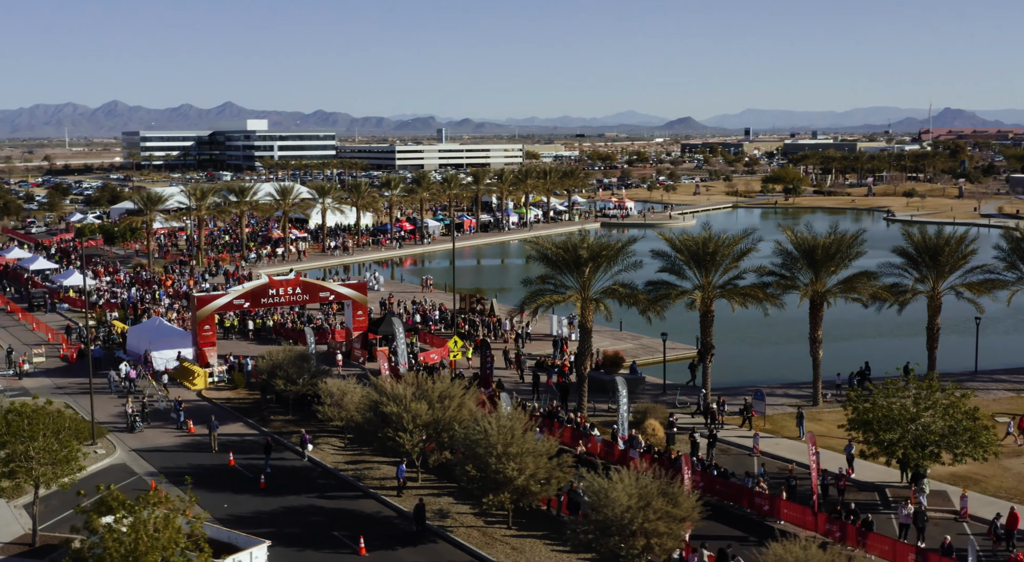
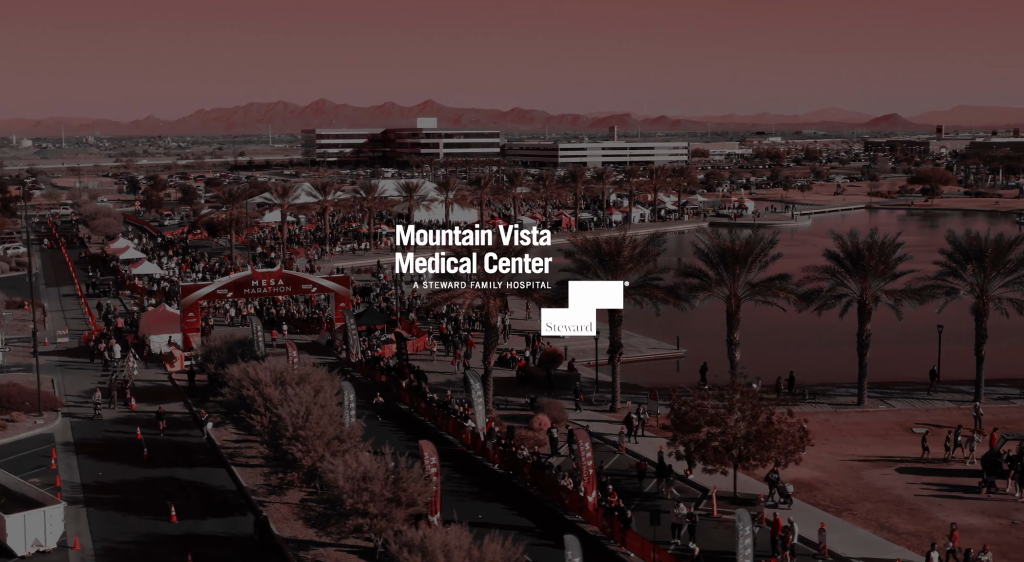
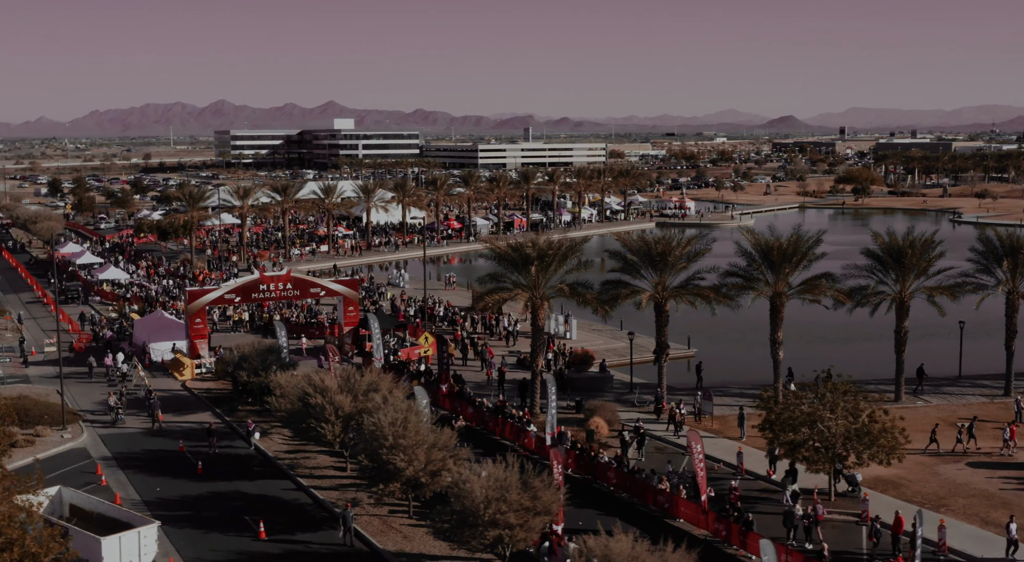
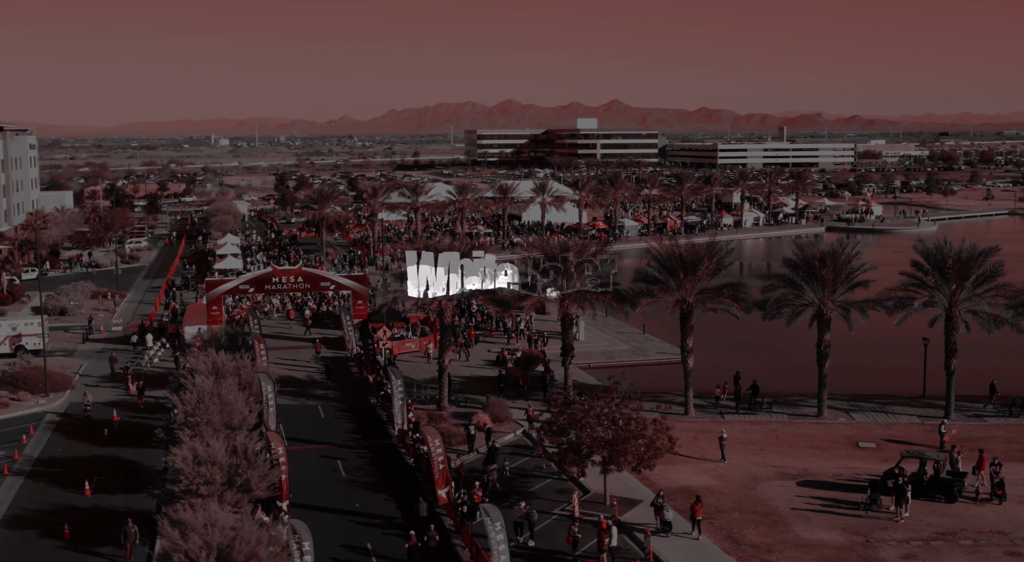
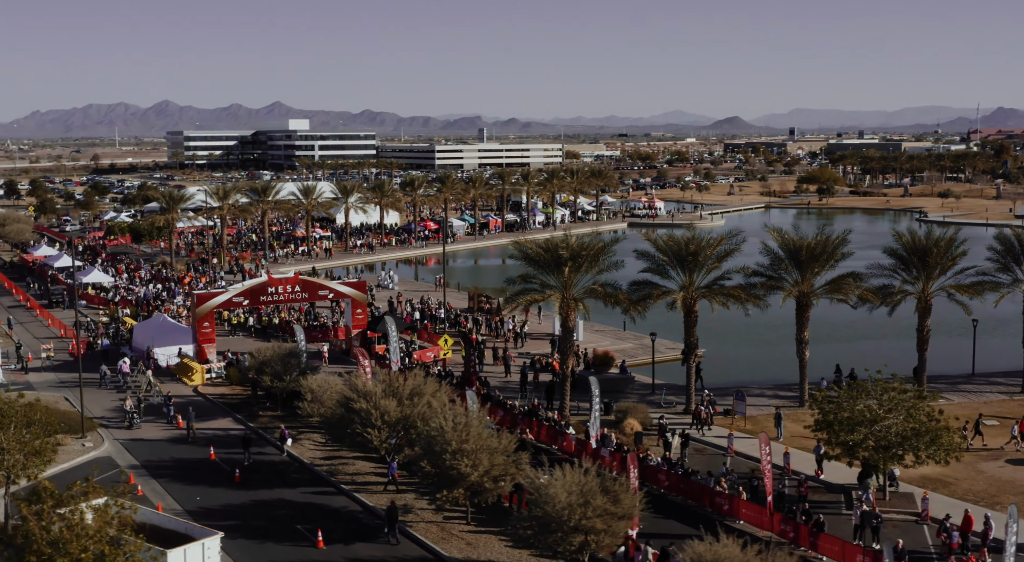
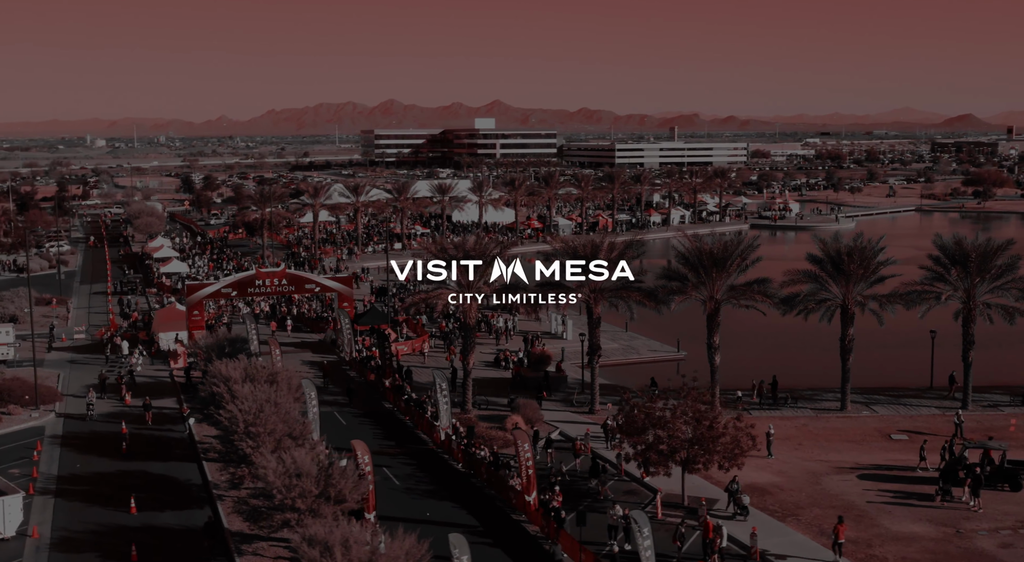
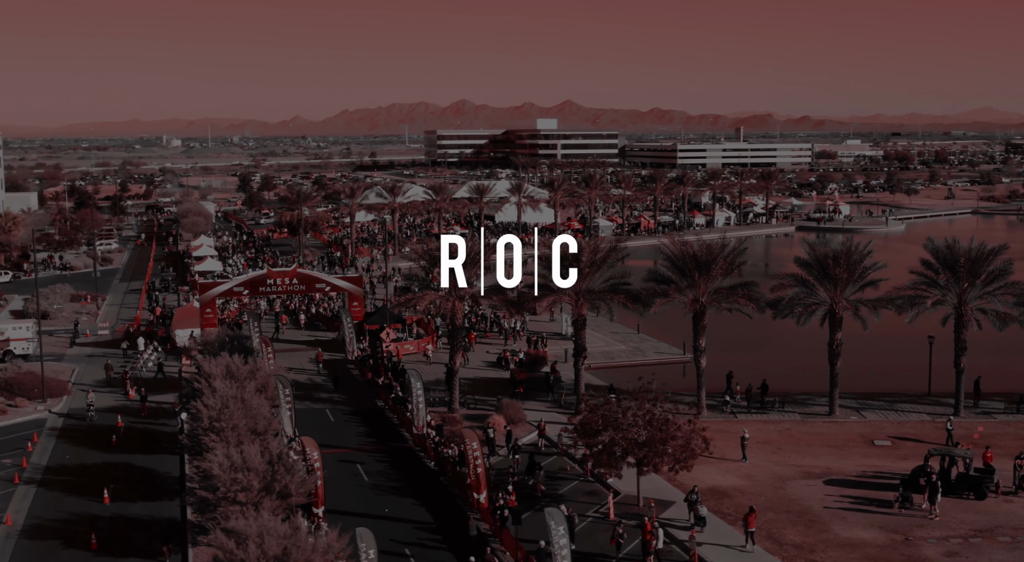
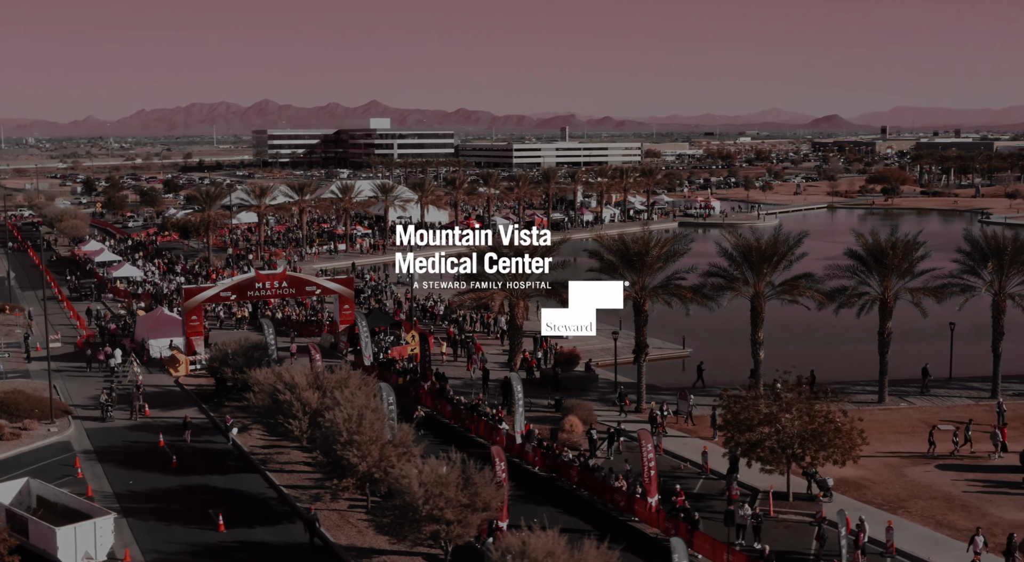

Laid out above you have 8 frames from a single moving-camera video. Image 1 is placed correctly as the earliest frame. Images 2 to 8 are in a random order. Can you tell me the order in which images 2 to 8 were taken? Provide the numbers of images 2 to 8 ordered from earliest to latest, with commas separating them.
5, 3, 8, 2, 6, 7, 4
